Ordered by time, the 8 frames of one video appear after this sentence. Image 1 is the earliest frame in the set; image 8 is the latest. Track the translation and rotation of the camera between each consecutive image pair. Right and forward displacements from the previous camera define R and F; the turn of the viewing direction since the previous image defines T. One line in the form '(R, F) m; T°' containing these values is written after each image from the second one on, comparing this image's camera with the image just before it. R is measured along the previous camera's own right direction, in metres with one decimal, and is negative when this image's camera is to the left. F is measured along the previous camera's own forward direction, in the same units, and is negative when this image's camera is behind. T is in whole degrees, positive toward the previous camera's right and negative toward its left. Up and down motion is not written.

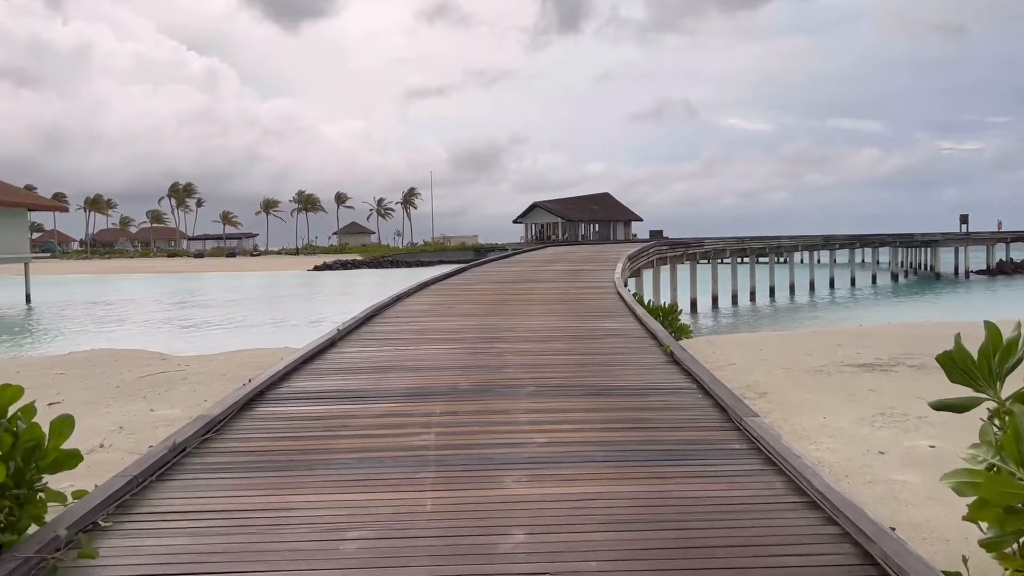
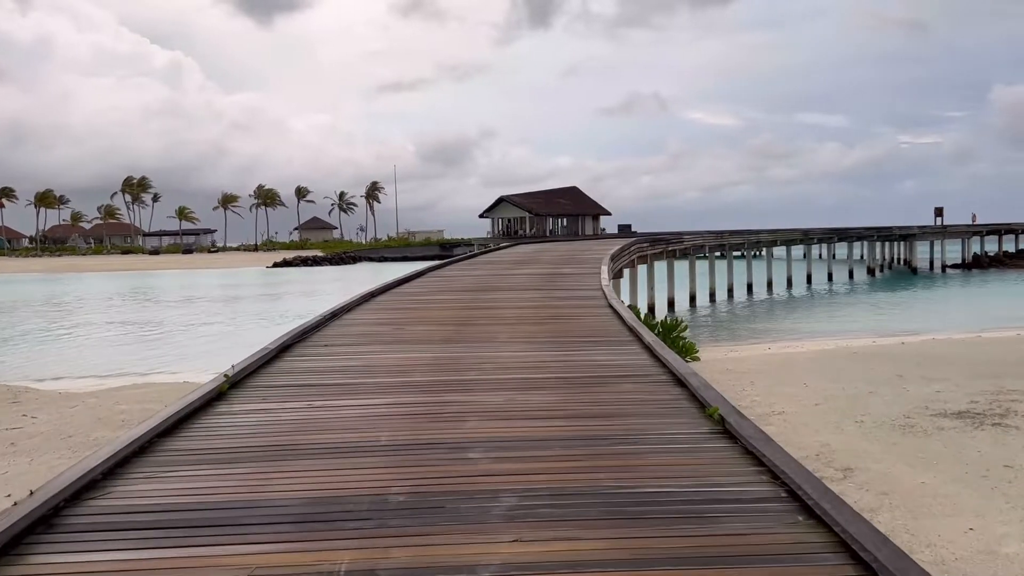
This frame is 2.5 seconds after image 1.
(0.0, +2.3) m; +2°
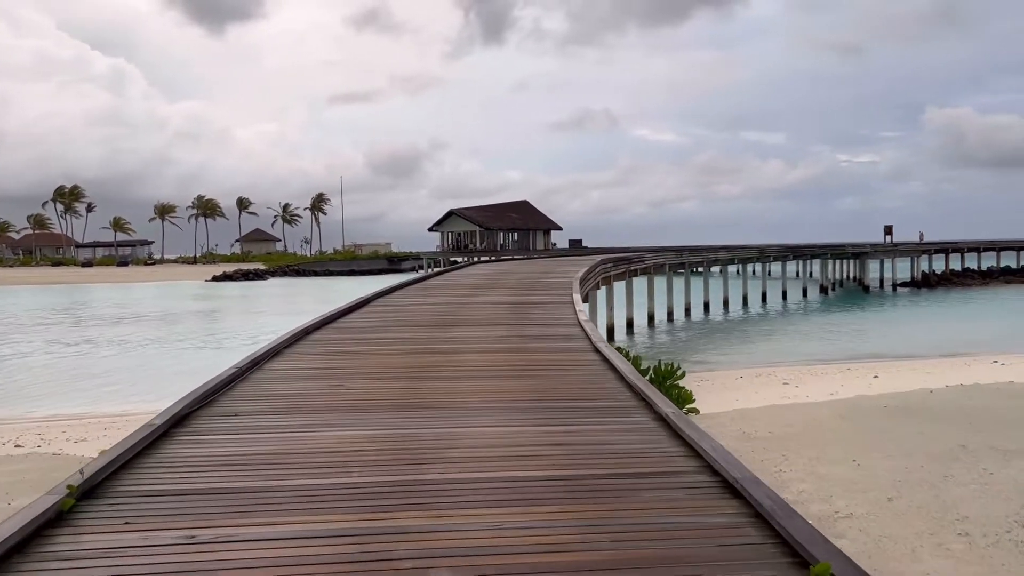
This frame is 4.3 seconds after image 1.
(-0.2, +1.6) m; +4°
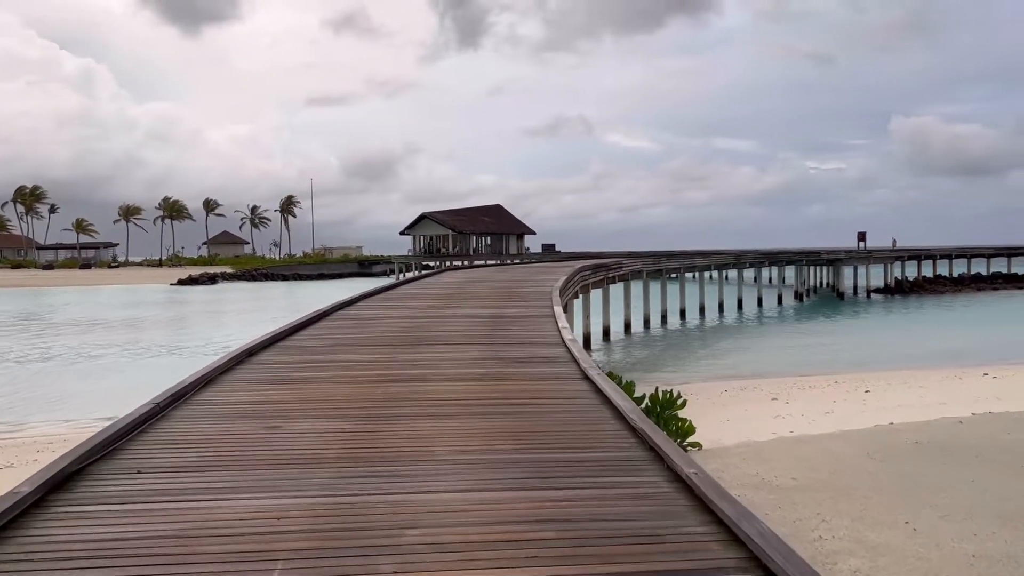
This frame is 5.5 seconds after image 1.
(0.0, +1.1) m; +2°
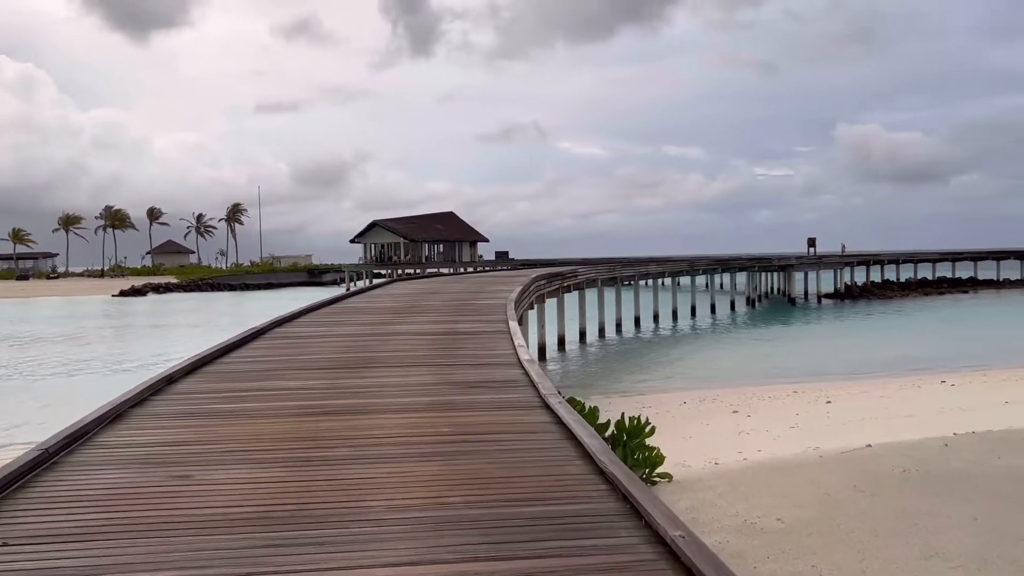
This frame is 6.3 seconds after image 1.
(0.0, +0.7) m; +3°
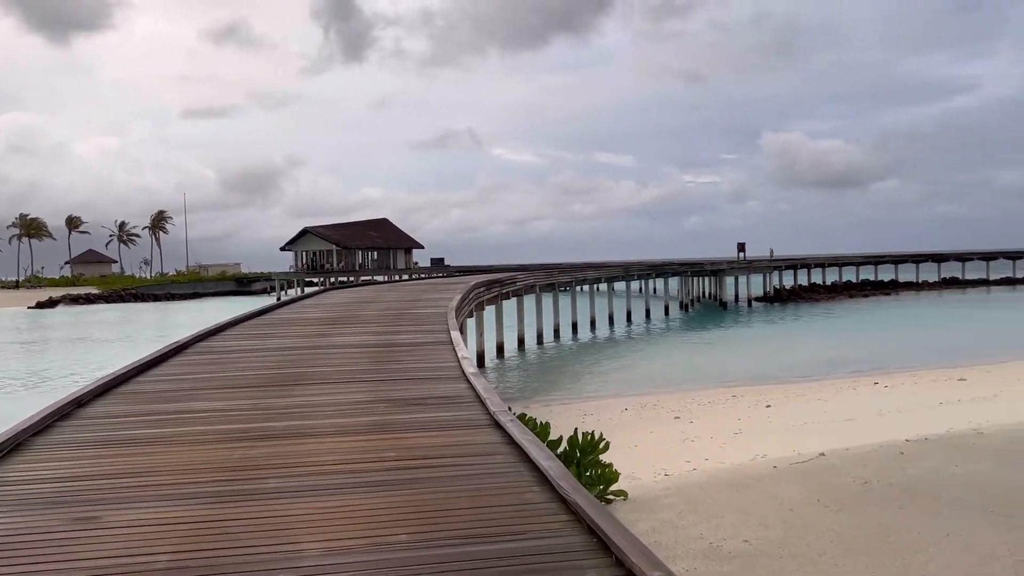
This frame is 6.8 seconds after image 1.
(-0.1, +0.4) m; +4°
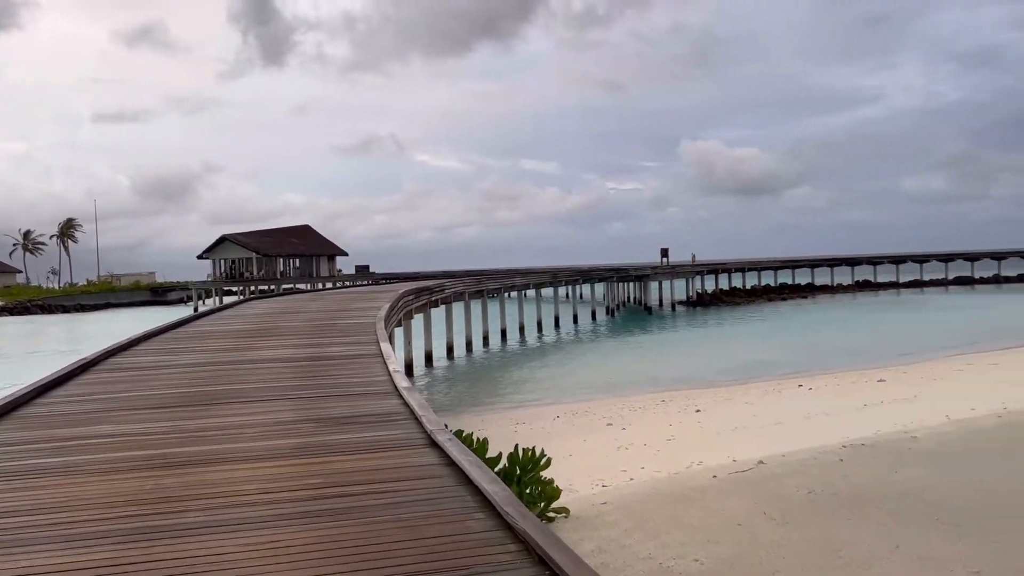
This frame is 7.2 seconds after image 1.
(-0.1, +0.3) m; +5°
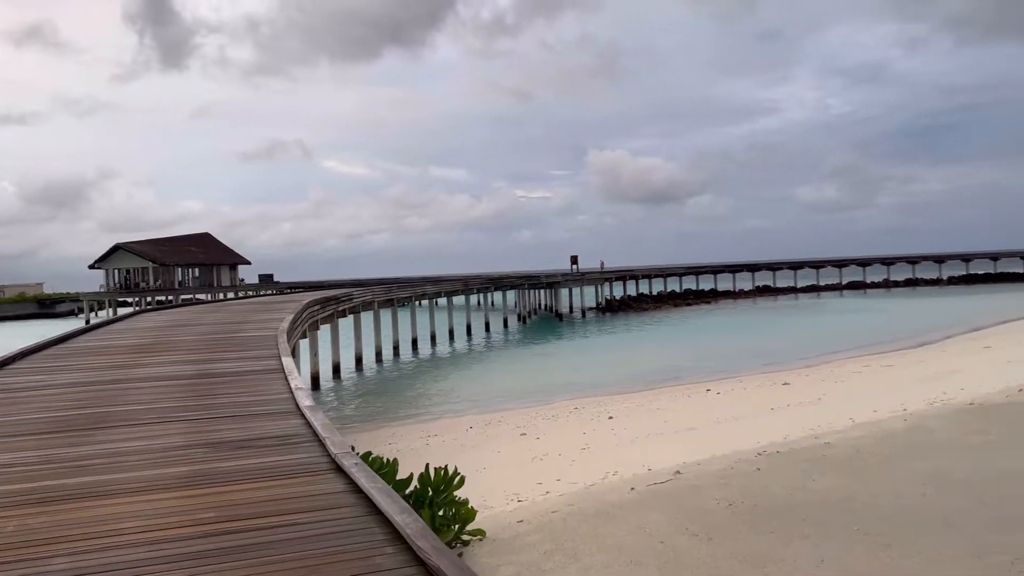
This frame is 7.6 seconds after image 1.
(0.0, +0.3) m; +6°
